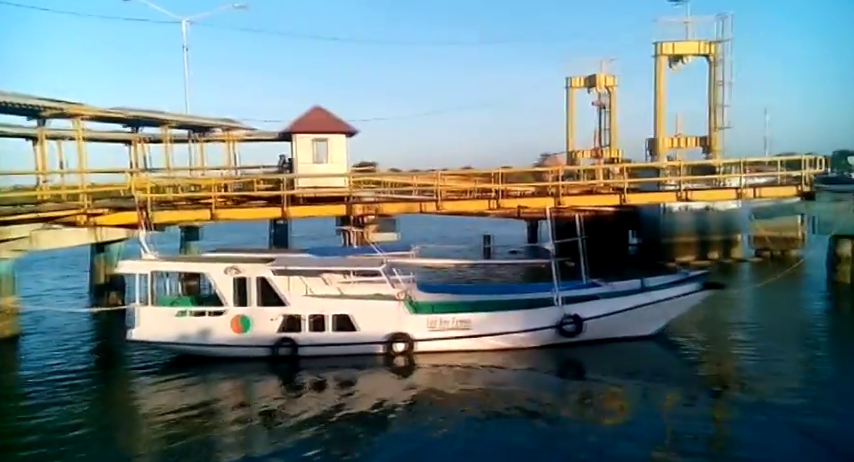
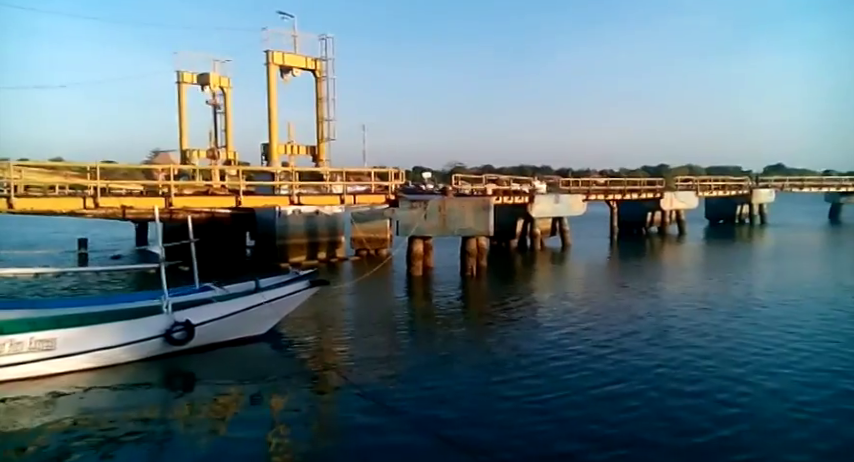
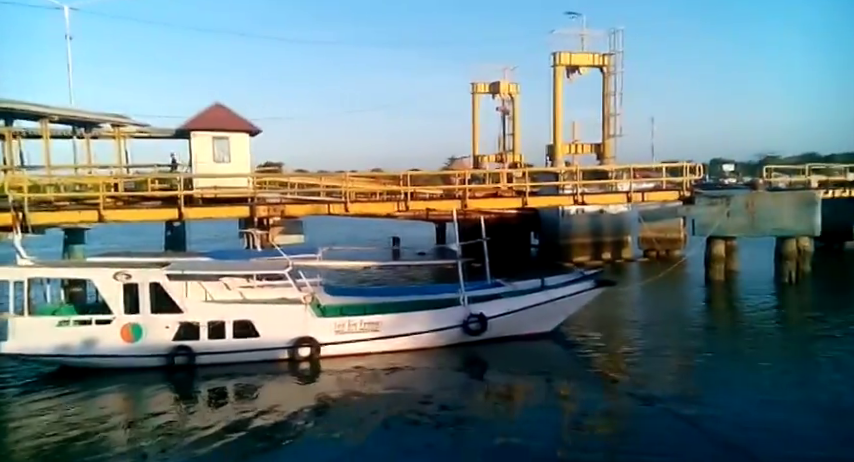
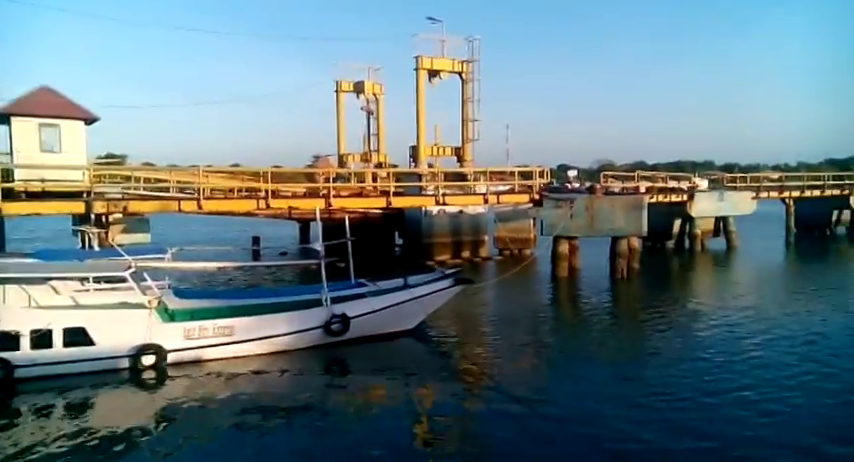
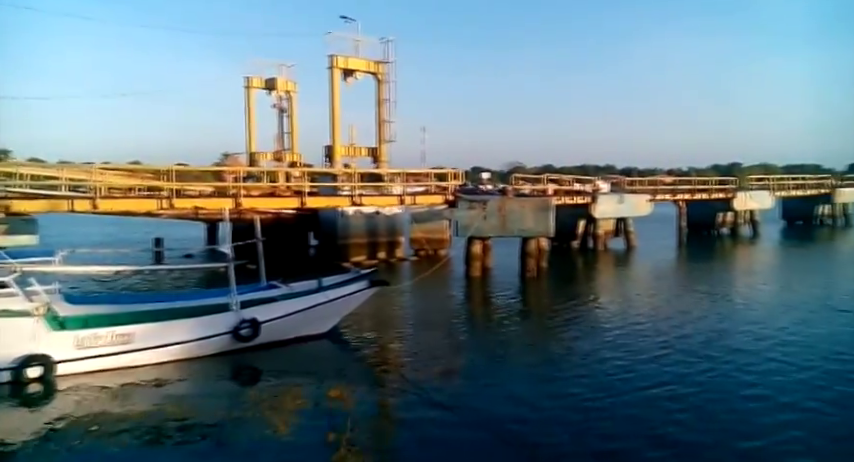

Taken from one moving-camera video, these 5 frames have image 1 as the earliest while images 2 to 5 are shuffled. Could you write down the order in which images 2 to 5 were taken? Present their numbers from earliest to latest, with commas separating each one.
3, 4, 5, 2
